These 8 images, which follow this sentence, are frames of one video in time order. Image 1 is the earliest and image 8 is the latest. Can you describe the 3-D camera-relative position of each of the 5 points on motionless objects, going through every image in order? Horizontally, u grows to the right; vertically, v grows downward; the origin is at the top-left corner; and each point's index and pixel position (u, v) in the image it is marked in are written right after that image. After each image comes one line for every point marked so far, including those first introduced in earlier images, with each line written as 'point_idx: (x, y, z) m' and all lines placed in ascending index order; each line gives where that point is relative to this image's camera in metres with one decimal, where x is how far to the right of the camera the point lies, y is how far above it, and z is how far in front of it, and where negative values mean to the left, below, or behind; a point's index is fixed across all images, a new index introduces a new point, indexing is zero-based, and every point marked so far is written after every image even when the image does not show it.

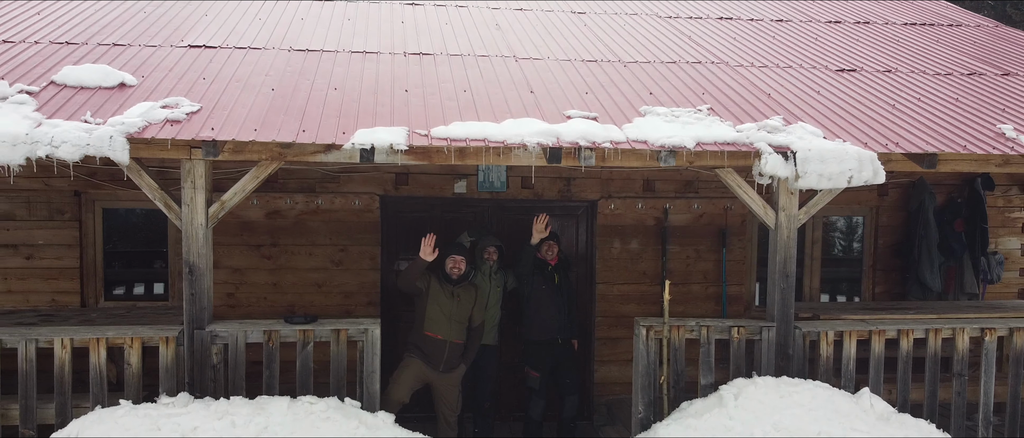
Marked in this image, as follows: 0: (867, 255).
0: (+2.4, -0.2, +5.4) m
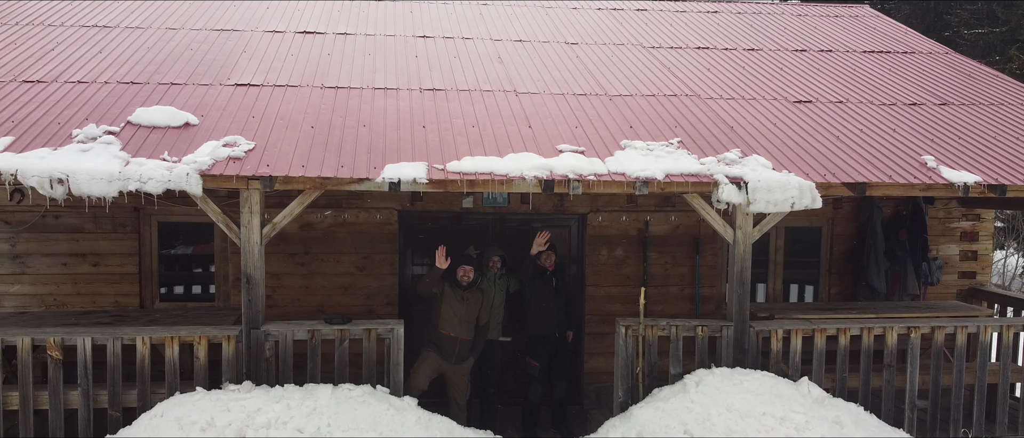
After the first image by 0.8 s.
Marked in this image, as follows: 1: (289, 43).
0: (+2.4, -0.3, +6.1) m
1: (-1.7, +1.4, +6.2) m
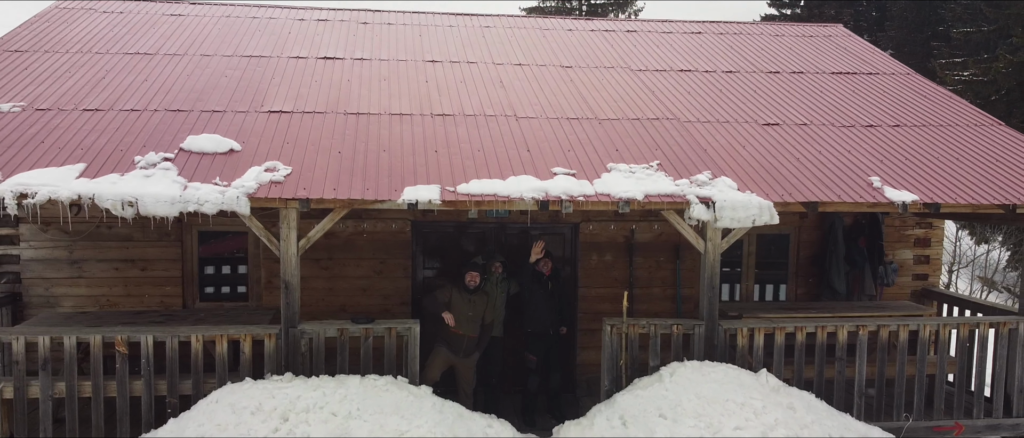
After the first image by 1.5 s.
0: (+2.4, -0.4, +6.8) m
1: (-1.7, +1.3, +6.9) m
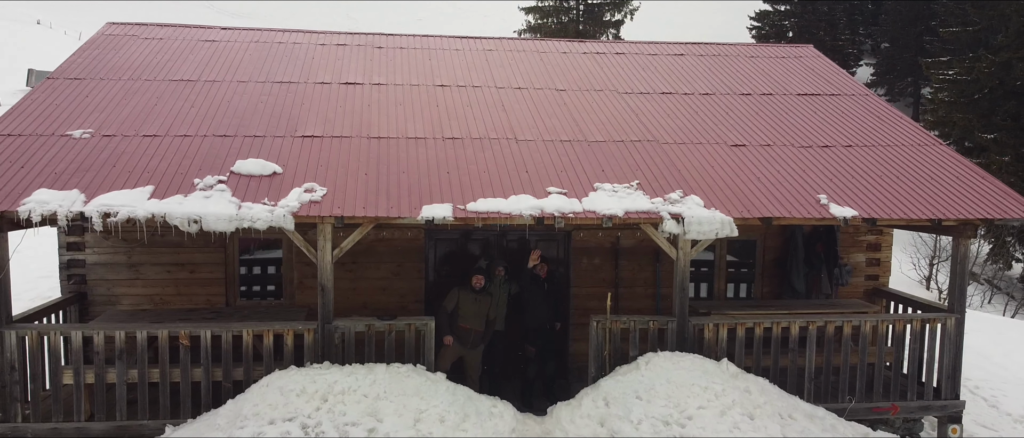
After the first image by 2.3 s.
0: (+2.4, -0.4, +7.8) m
1: (-1.7, +1.2, +7.8) m
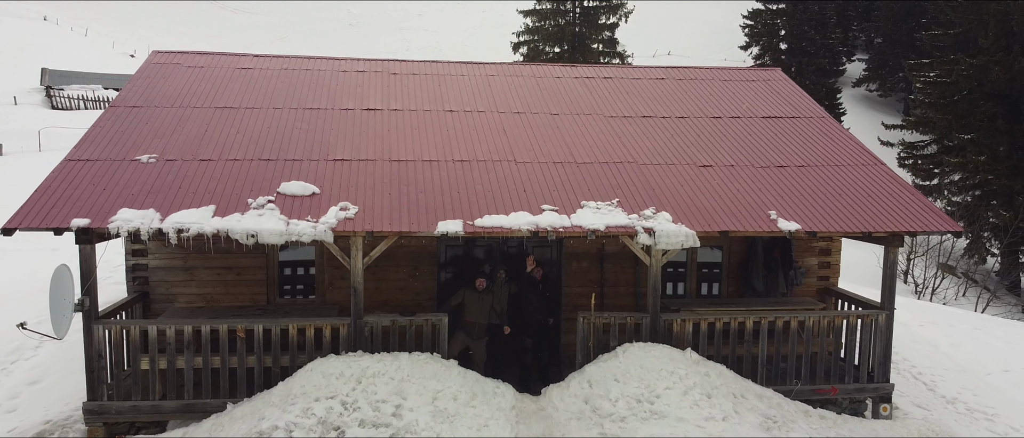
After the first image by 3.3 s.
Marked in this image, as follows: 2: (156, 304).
0: (+2.4, -0.5, +9.0) m
1: (-1.7, +1.1, +9.0) m
2: (-3.7, -0.9, +8.3) m
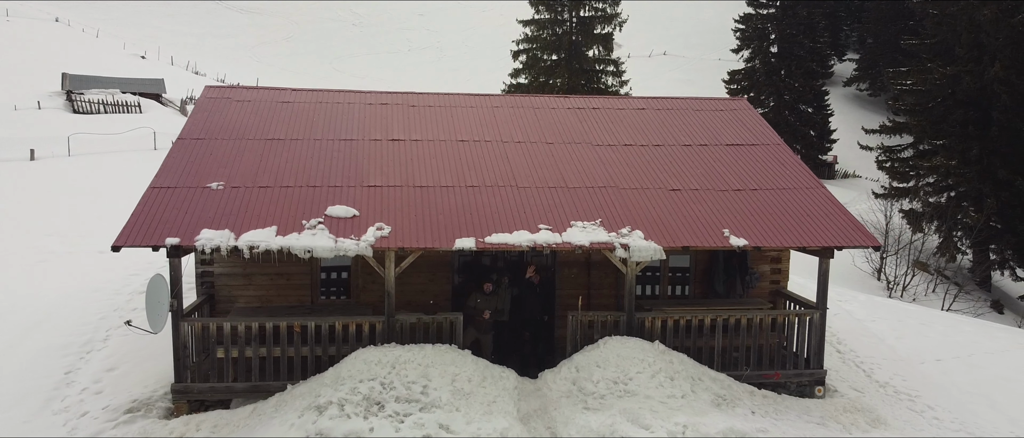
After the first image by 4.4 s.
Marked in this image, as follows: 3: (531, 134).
0: (+2.4, -0.7, +10.7) m
1: (-1.7, +0.9, +10.7) m
2: (-3.6, -1.1, +10.0) m
3: (+0.3, +1.2, +11.5) m
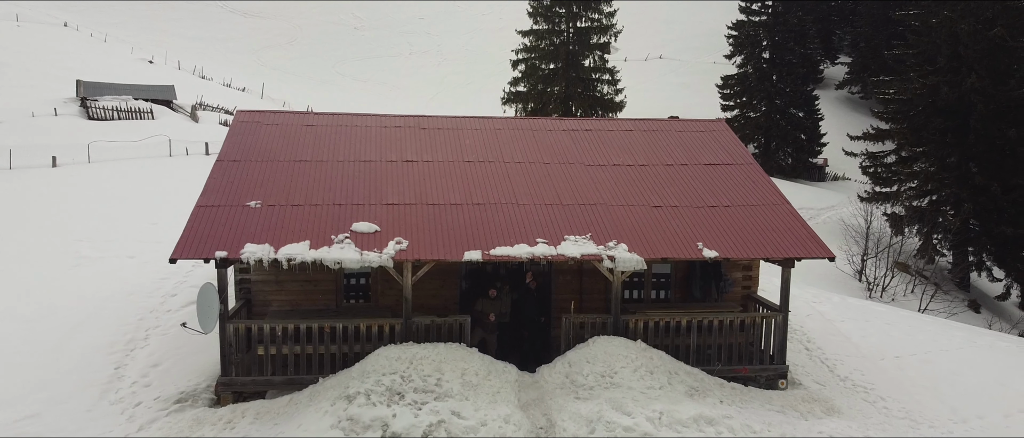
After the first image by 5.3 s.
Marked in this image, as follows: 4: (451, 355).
0: (+2.4, -0.9, +12.1) m
1: (-1.7, +0.8, +12.1) m
2: (-3.6, -1.3, +11.3) m
3: (+0.3, +1.0, +12.8) m
4: (-0.8, -1.7, +10.1) m
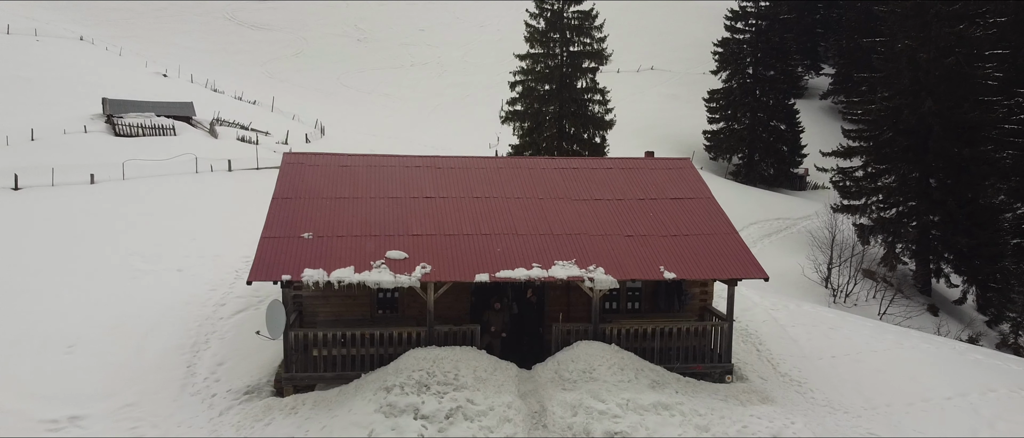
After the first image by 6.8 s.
0: (+2.4, -1.4, +14.8) m
1: (-1.7, +0.3, +14.8) m
2: (-3.6, -1.7, +14.1) m
3: (+0.3, +0.6, +15.6) m
4: (-0.8, -2.2, +12.8) m
